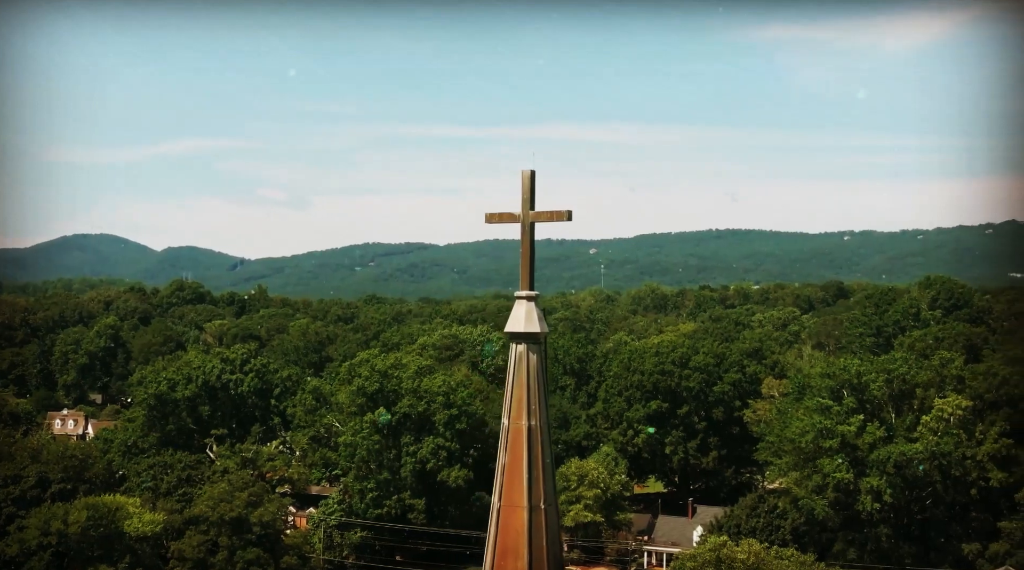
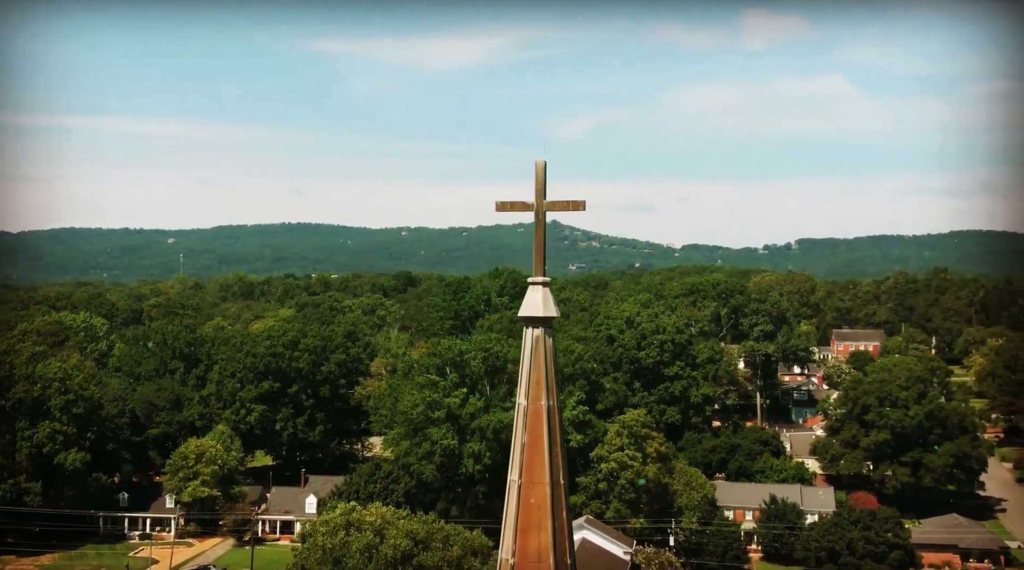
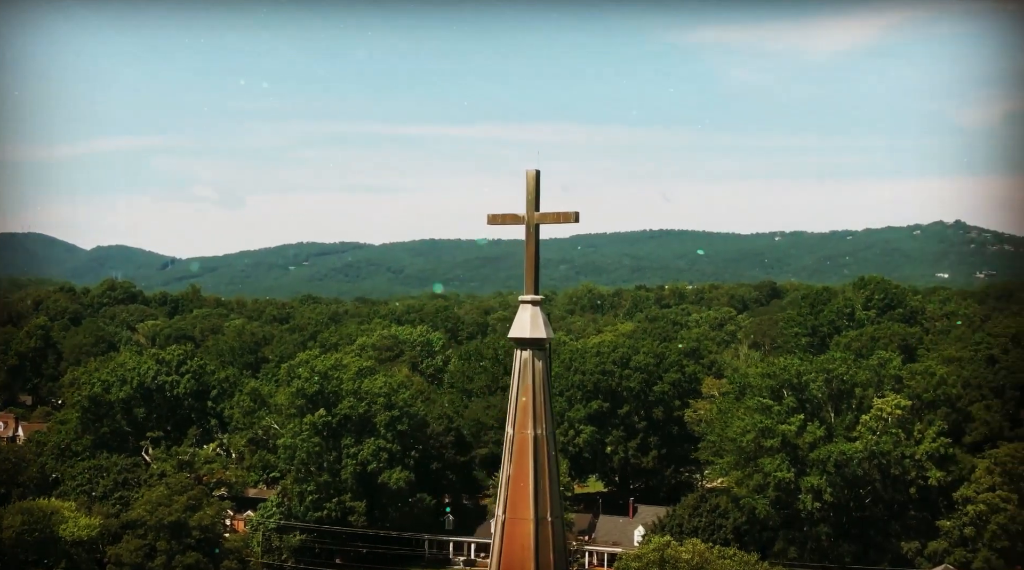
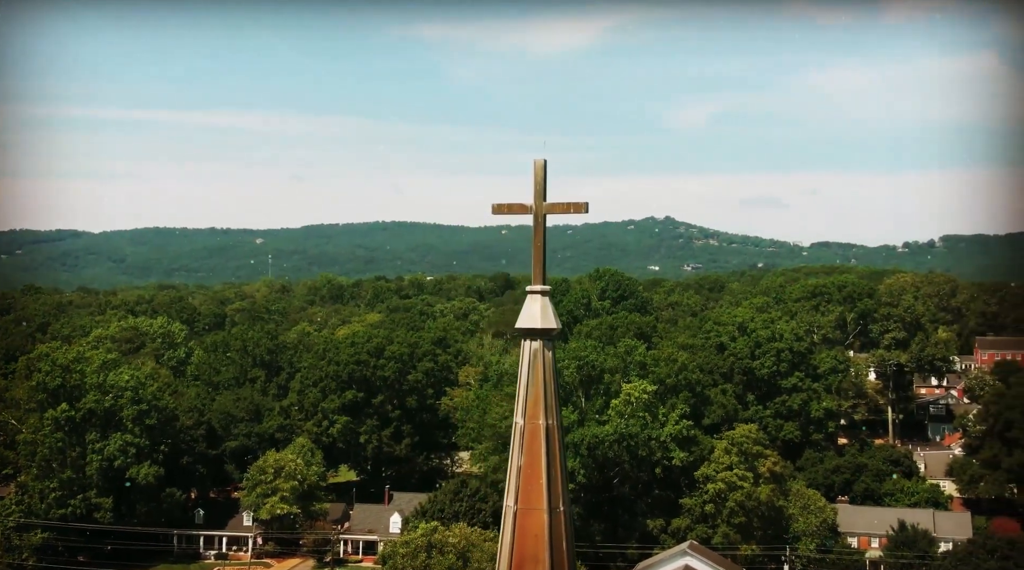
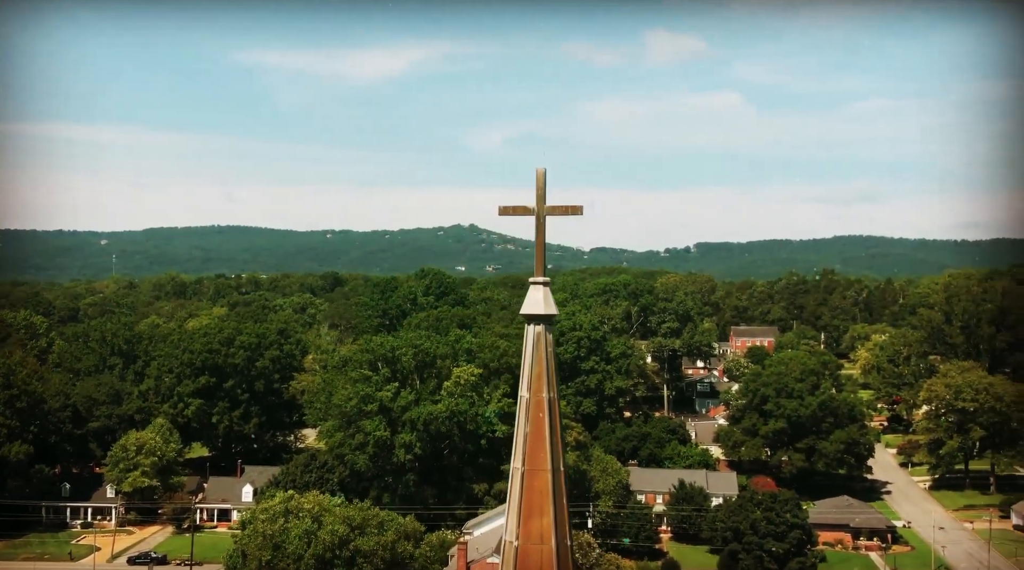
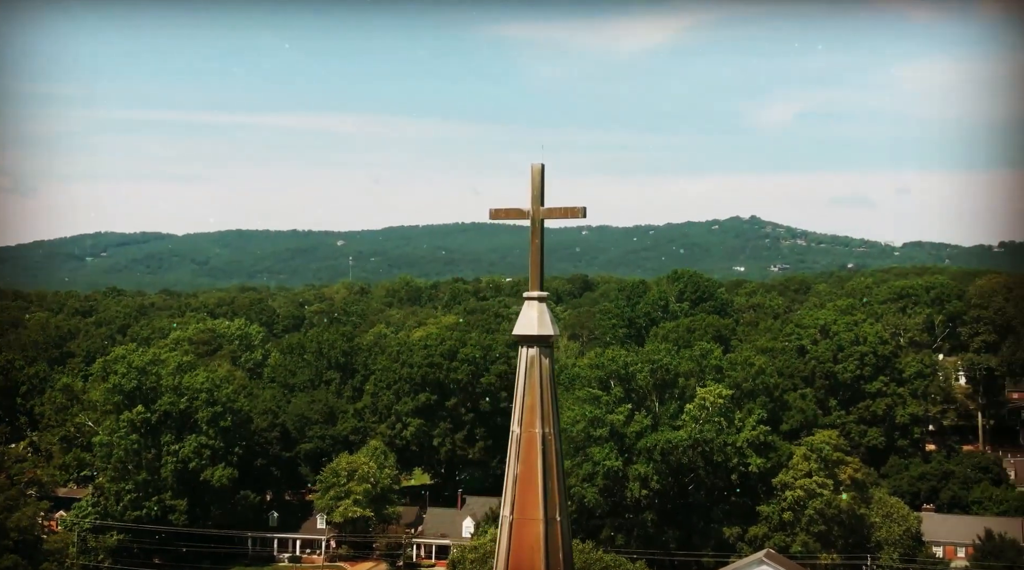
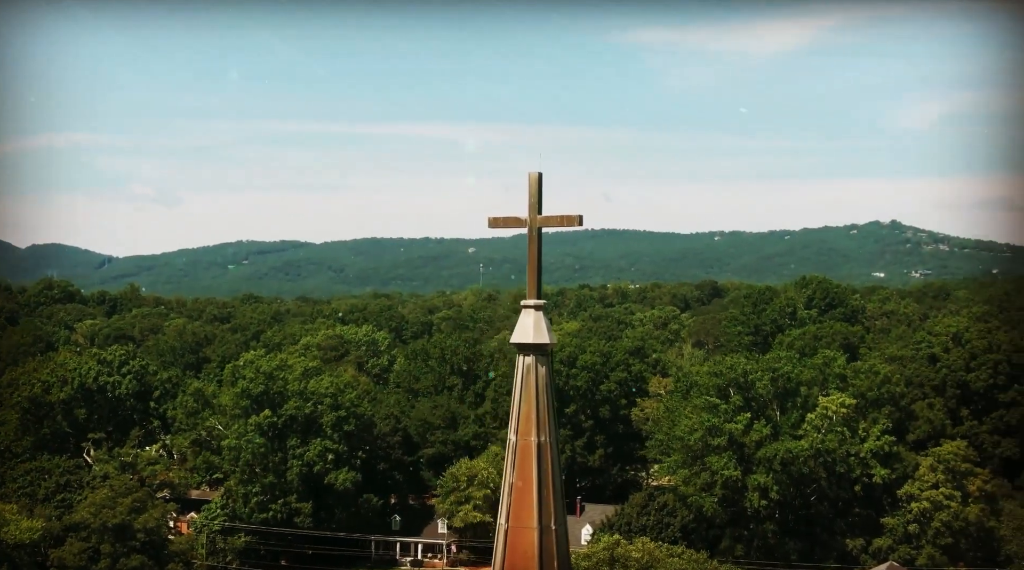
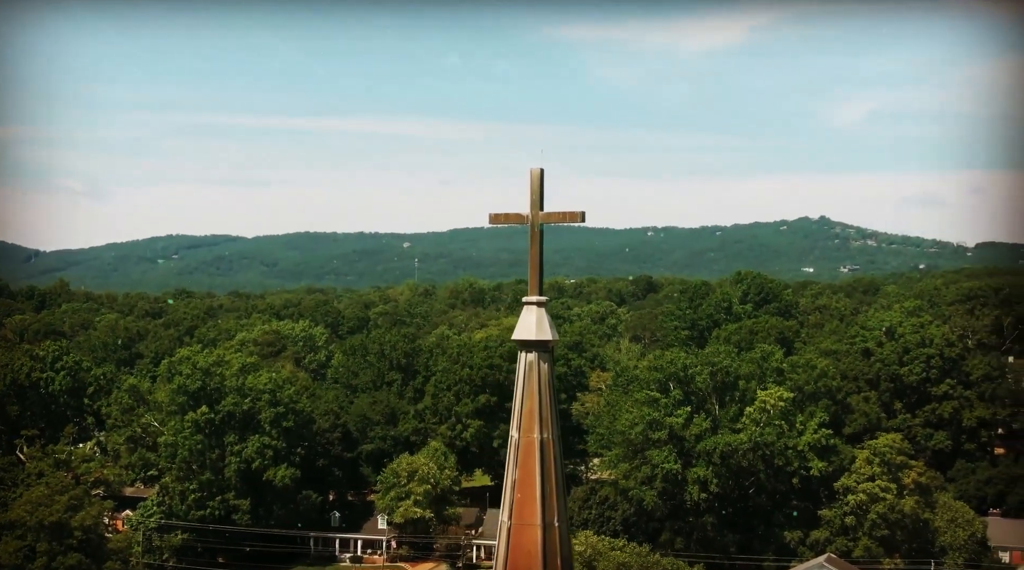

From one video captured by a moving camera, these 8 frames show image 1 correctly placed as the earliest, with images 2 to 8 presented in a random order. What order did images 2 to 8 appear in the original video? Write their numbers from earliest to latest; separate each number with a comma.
3, 7, 8, 6, 4, 2, 5
